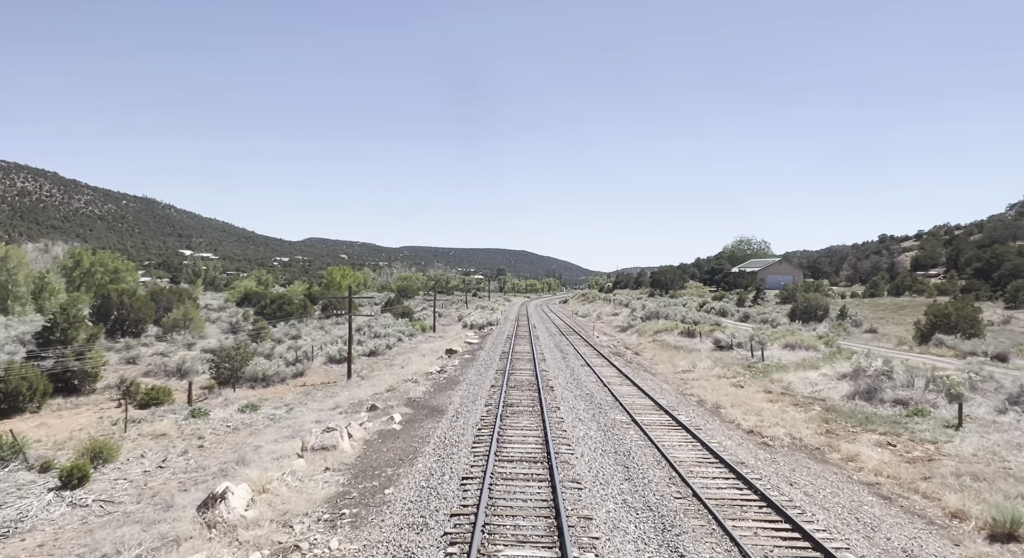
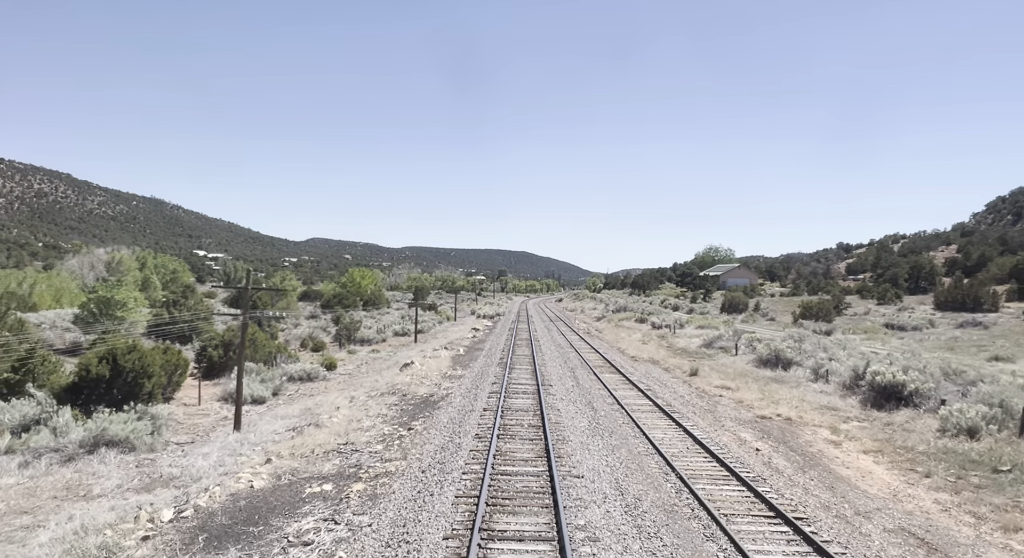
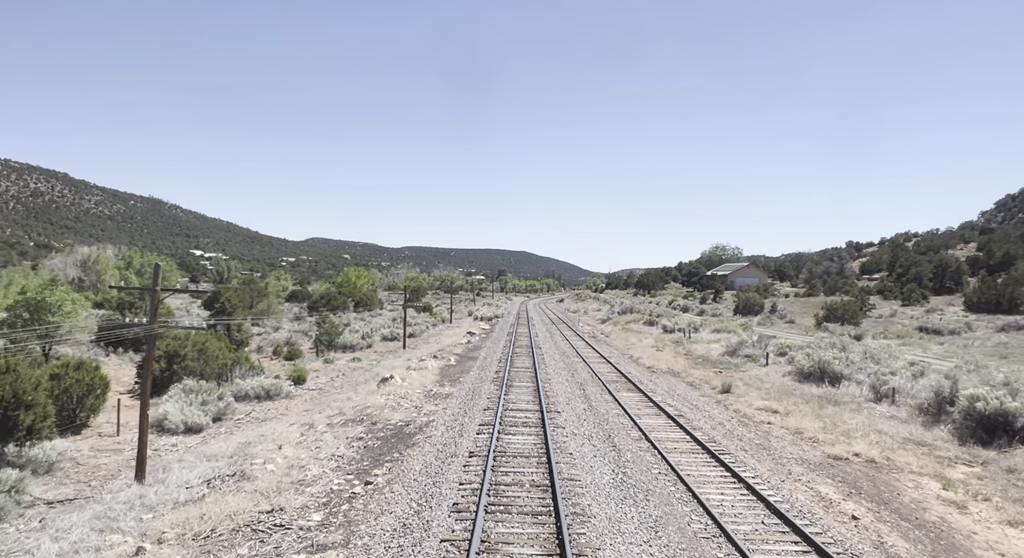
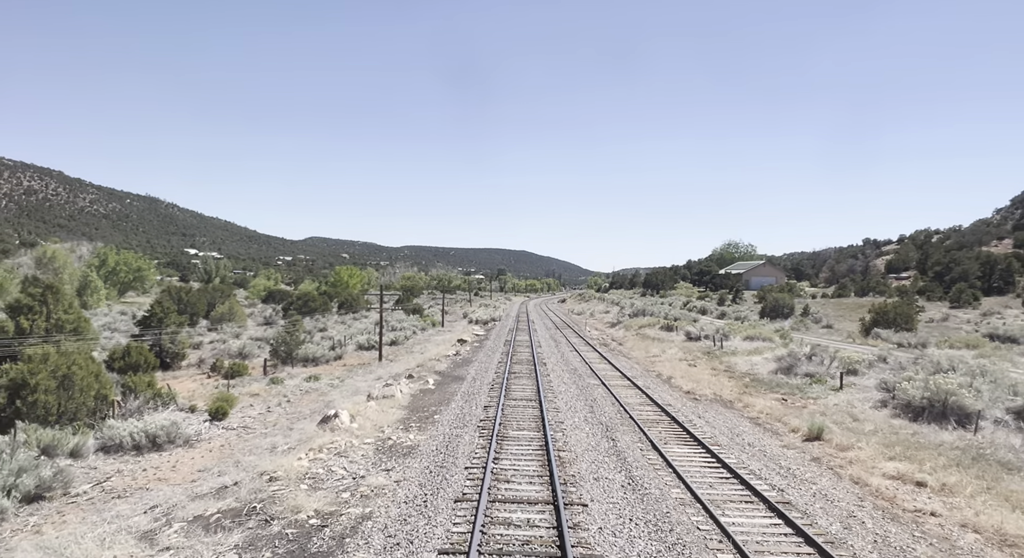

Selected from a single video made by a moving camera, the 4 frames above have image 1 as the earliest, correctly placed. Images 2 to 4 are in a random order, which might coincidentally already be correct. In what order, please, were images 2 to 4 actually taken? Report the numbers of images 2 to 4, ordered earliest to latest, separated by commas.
4, 3, 2
